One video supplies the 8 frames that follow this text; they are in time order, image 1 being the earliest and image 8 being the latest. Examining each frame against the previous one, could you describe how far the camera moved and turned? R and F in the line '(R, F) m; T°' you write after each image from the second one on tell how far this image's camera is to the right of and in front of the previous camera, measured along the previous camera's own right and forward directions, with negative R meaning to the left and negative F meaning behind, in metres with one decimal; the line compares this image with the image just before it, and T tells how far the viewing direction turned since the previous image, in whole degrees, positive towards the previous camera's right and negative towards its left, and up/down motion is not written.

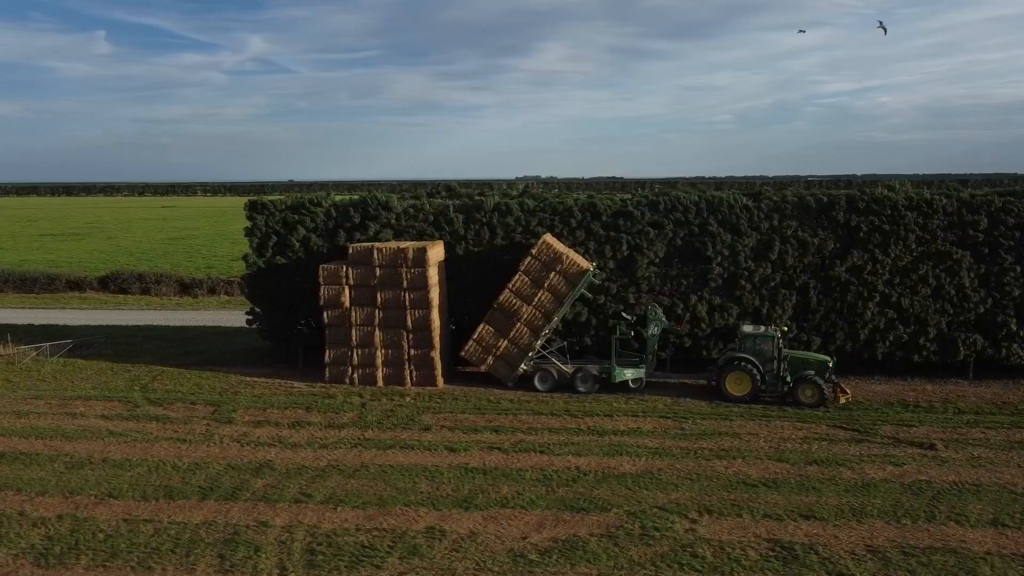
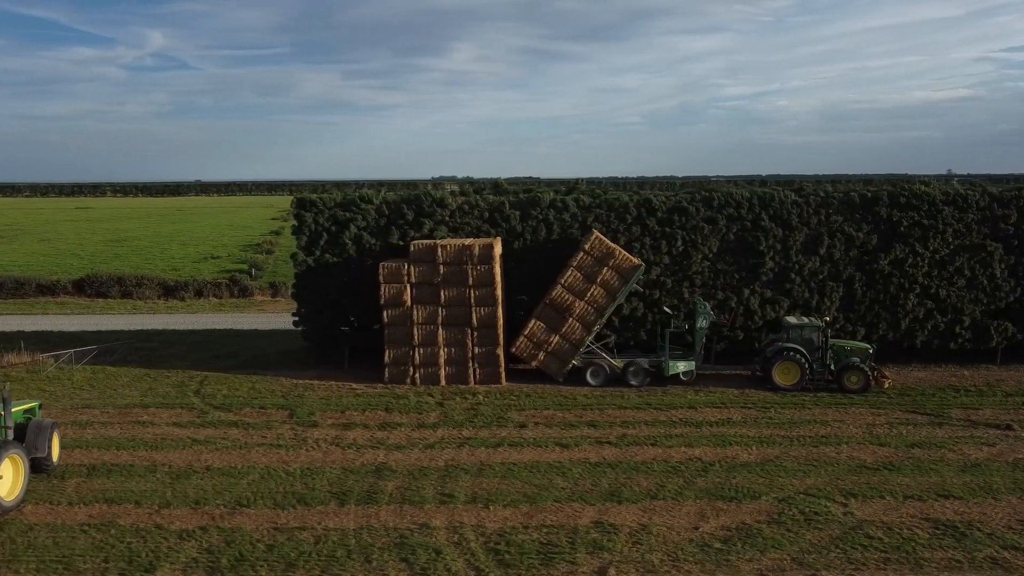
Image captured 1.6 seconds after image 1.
(-2.5, +0.2) m; +6°
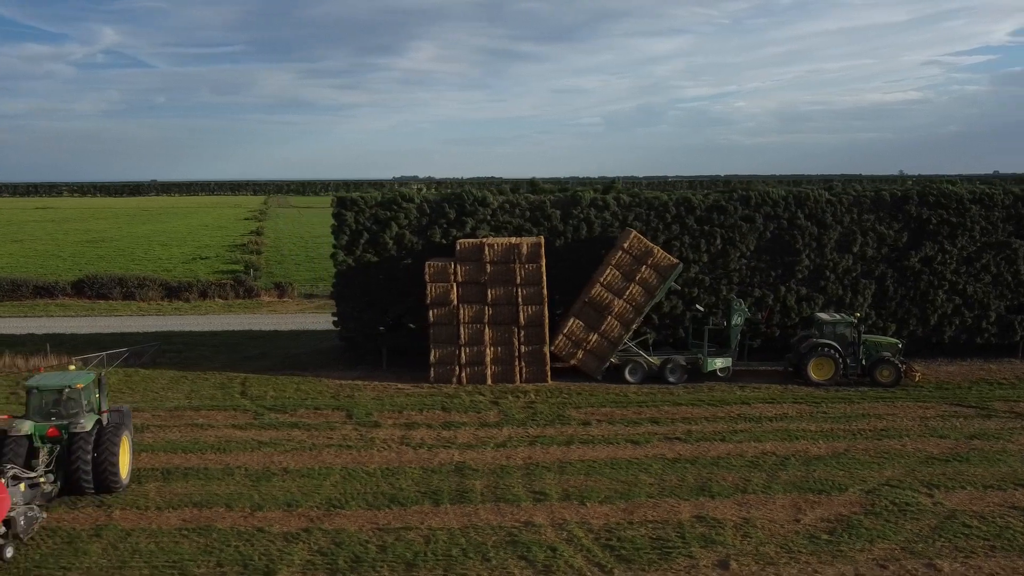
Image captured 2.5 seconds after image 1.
(-1.4, 0.0) m; +3°
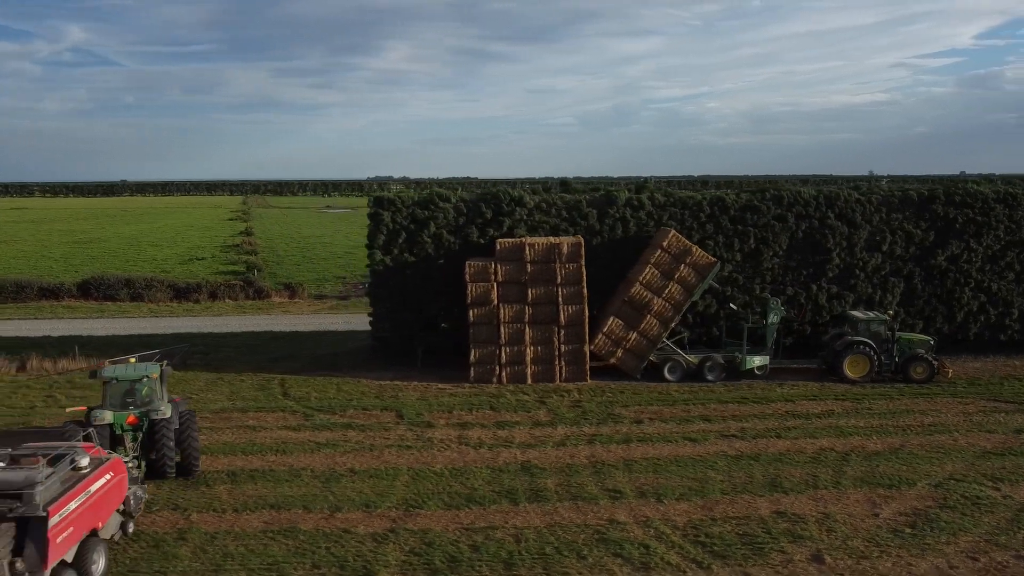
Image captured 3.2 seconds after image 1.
(-1.1, 0.0) m; +2°
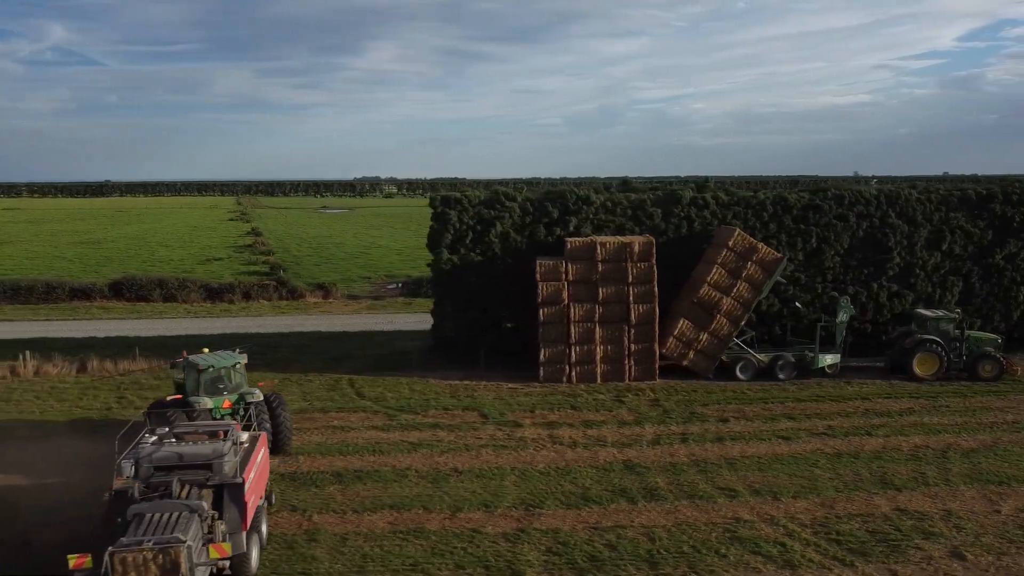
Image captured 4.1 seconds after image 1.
(-1.4, 0.0) m; +1°
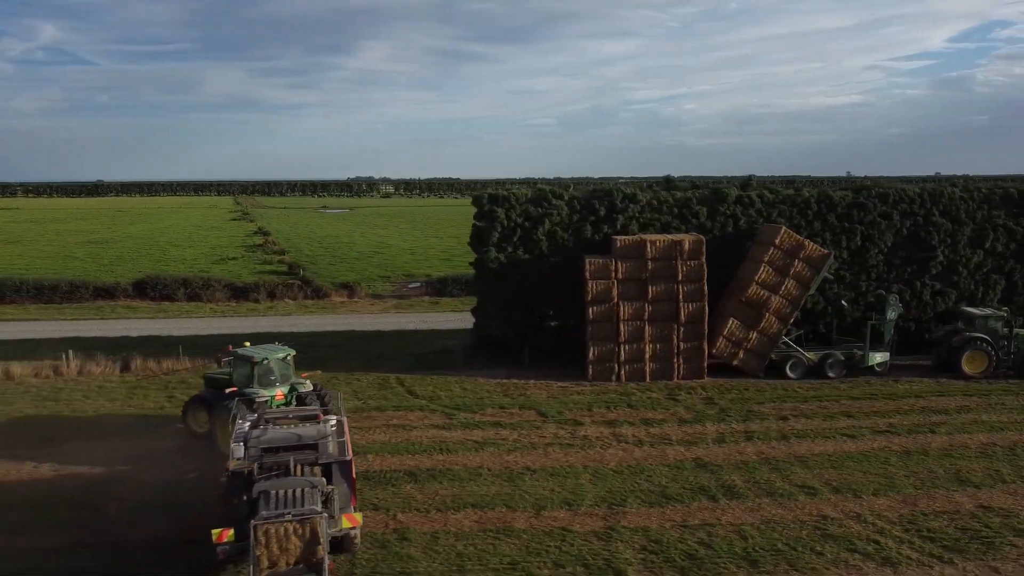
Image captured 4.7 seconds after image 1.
(-0.9, +0.1) m; 0°
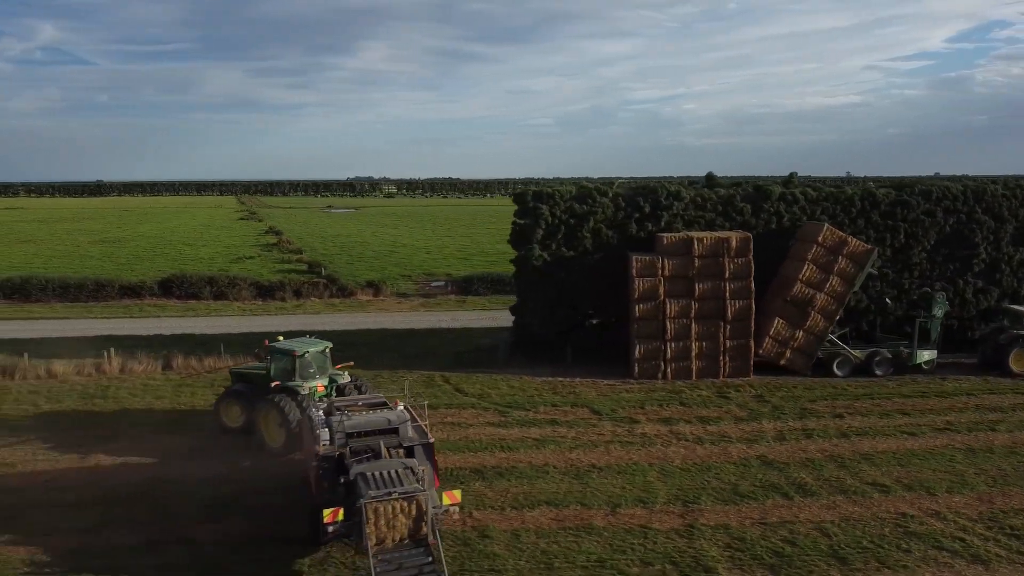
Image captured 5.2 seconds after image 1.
(-0.8, +0.1) m; 0°
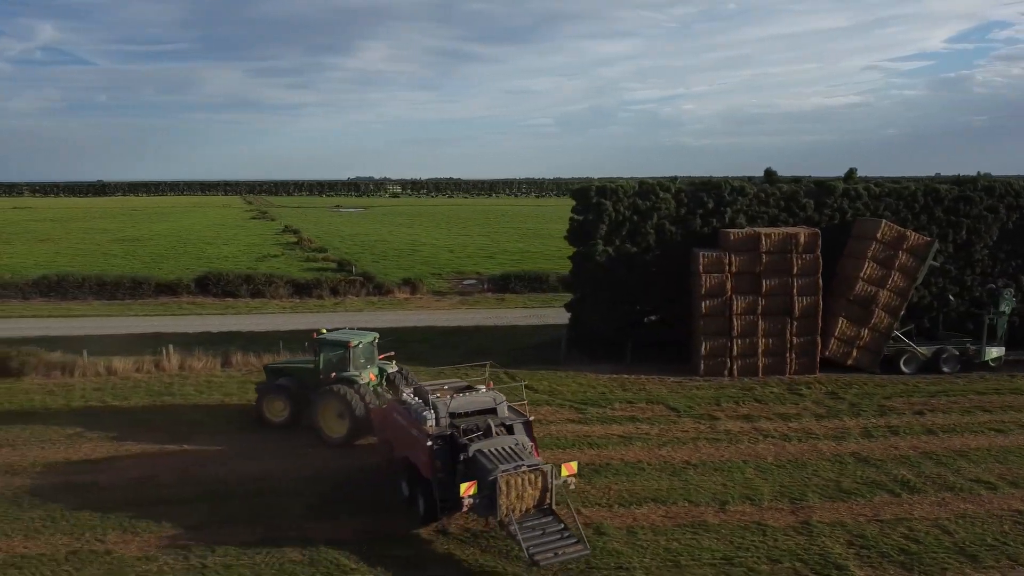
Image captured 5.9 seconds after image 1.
(-1.1, +0.1) m; 0°
